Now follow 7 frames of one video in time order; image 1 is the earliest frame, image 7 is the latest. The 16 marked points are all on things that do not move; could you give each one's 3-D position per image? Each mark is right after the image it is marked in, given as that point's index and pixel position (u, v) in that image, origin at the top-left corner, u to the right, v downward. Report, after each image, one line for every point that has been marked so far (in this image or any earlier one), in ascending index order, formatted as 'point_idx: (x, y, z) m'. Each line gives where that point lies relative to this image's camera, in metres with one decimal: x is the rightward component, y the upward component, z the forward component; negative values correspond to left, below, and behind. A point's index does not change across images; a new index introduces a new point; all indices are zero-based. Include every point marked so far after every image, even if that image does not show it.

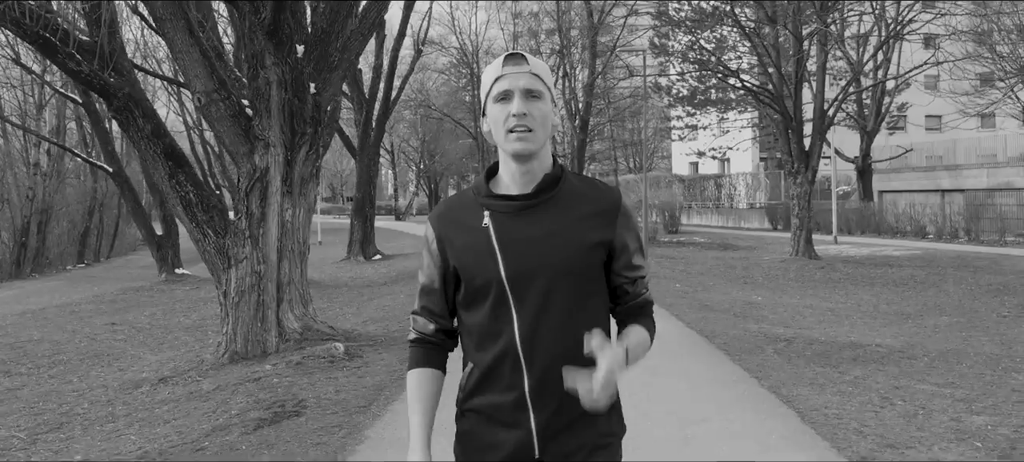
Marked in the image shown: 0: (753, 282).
0: (+4.9, -1.0, +15.3) m
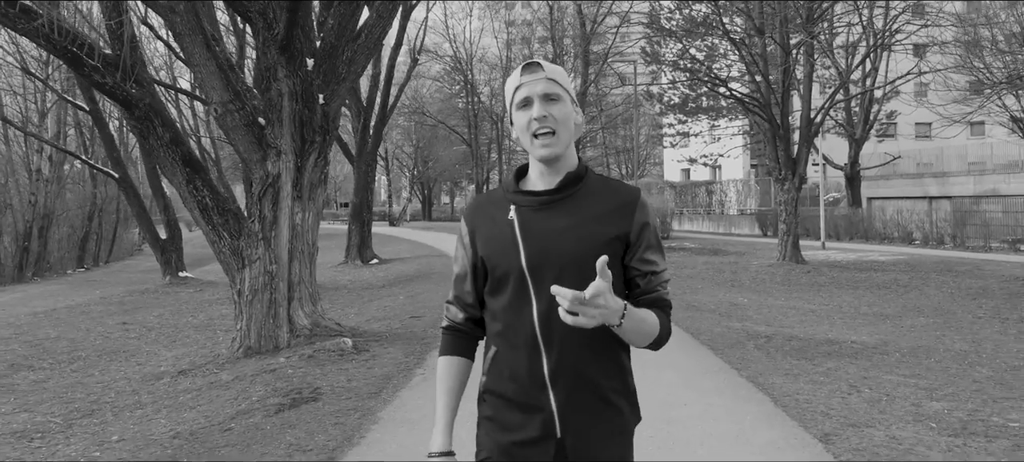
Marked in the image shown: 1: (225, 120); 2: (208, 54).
0: (+4.8, -1.1, +15.8) m
1: (-3.1, +1.2, +8.3) m
2: (-3.3, +1.9, +8.2) m
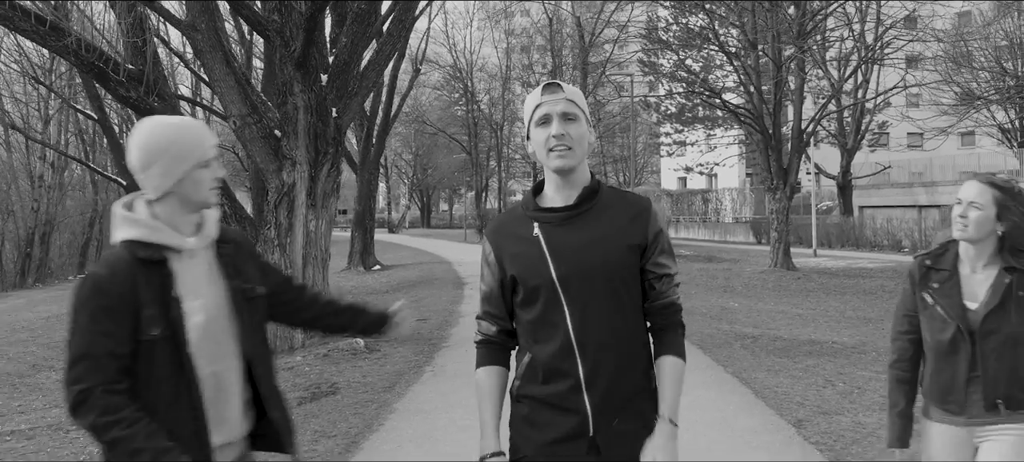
0: (+4.7, -1.3, +16.4) m
1: (-3.1, +1.1, +8.8) m
2: (-3.2, +1.9, +8.7) m
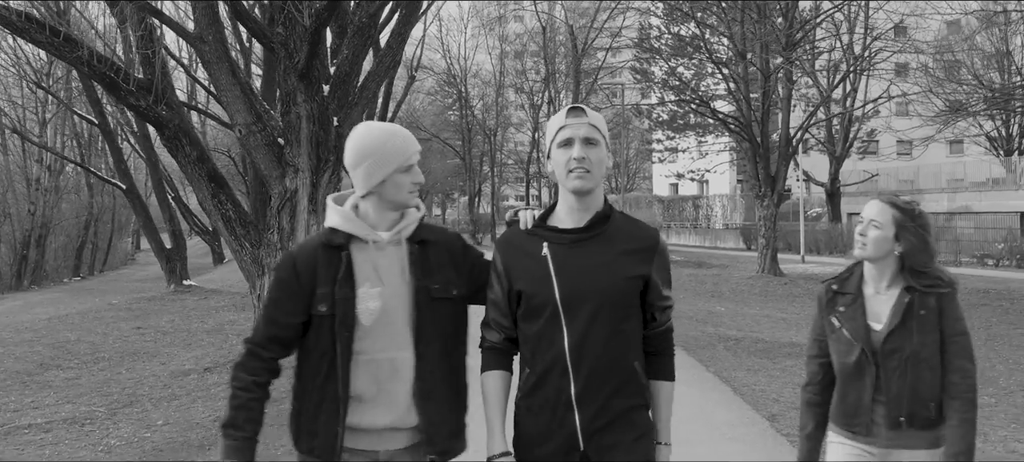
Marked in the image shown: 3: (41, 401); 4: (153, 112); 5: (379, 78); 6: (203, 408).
0: (+4.6, -1.4, +16.8) m
1: (-3.2, +1.1, +9.2) m
2: (-3.3, +1.8, +9.0) m
3: (-5.0, -1.8, +8.0) m
4: (-4.3, +1.4, +9.1) m
5: (-1.8, +2.0, +10.0) m
6: (-2.8, -1.6, +6.9) m
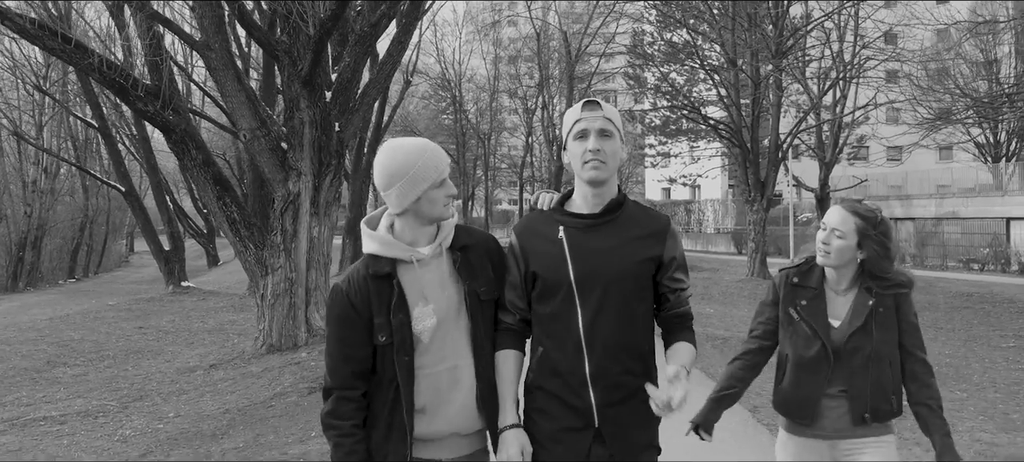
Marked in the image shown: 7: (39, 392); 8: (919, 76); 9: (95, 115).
0: (+4.5, -1.5, +17.1) m
1: (-3.2, +1.1, +9.5) m
2: (-3.4, +1.8, +9.4) m
3: (-5.0, -1.8, +8.3) m
4: (-4.3, +1.4, +9.4) m
5: (-1.8, +2.0, +10.3) m
6: (-2.8, -1.6, +7.2) m
7: (-5.3, -1.8, +8.5) m
8: (+10.3, +3.9, +19.2) m
9: (-10.8, +3.0, +19.7) m
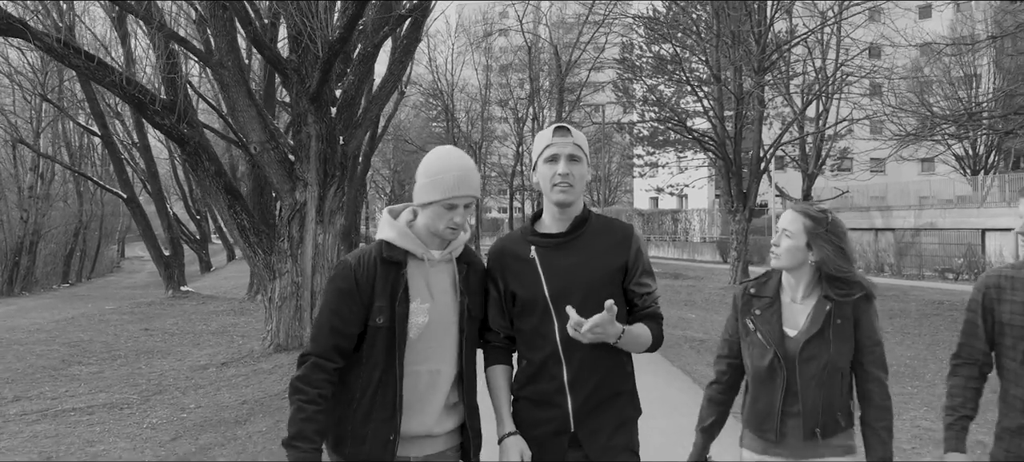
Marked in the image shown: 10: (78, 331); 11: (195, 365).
0: (+4.2, -1.7, +17.8) m
1: (-3.3, +1.0, +10.1) m
2: (-3.4, +1.7, +10.0) m
3: (-5.1, -1.9, +8.9) m
4: (-4.4, +1.3, +10.0) m
5: (-1.9, +1.9, +11.0) m
6: (-2.9, -1.7, +7.8) m
7: (-5.4, -1.9, +9.1) m
8: (+10.1, +3.7, +20.0) m
9: (-11.0, +2.9, +20.2) m
10: (-8.1, -1.9, +14.1) m
11: (-4.2, -1.8, +10.1) m
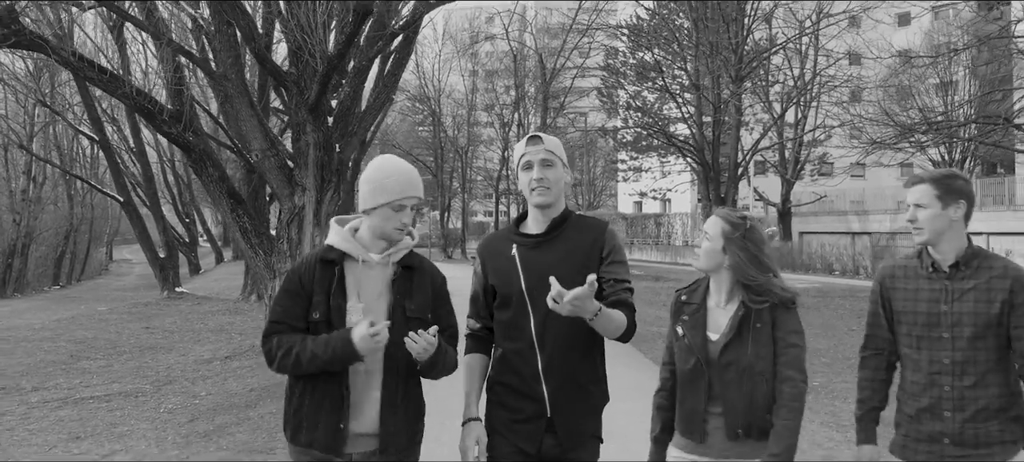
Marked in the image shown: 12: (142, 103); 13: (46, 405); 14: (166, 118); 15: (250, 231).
0: (+3.9, -1.8, +18.6) m
1: (-3.5, +1.0, +10.8) m
2: (-3.6, +1.7, +10.7) m
3: (-5.3, -1.9, +9.5) m
4: (-4.6, +1.3, +10.6) m
5: (-2.1, +1.8, +11.7) m
6: (-3.1, -1.7, +8.4) m
7: (-5.6, -1.9, +9.7) m
8: (+9.7, +3.6, +20.9) m
9: (-11.4, +2.8, +20.8) m
10: (-8.4, -1.9, +14.7) m
11: (-4.4, -1.8, +10.7) m
12: (-5.0, +1.7, +10.3) m
13: (-5.0, -1.9, +8.1) m
14: (-4.7, +1.6, +10.4) m
15: (-3.9, 0.0, +11.1) m
